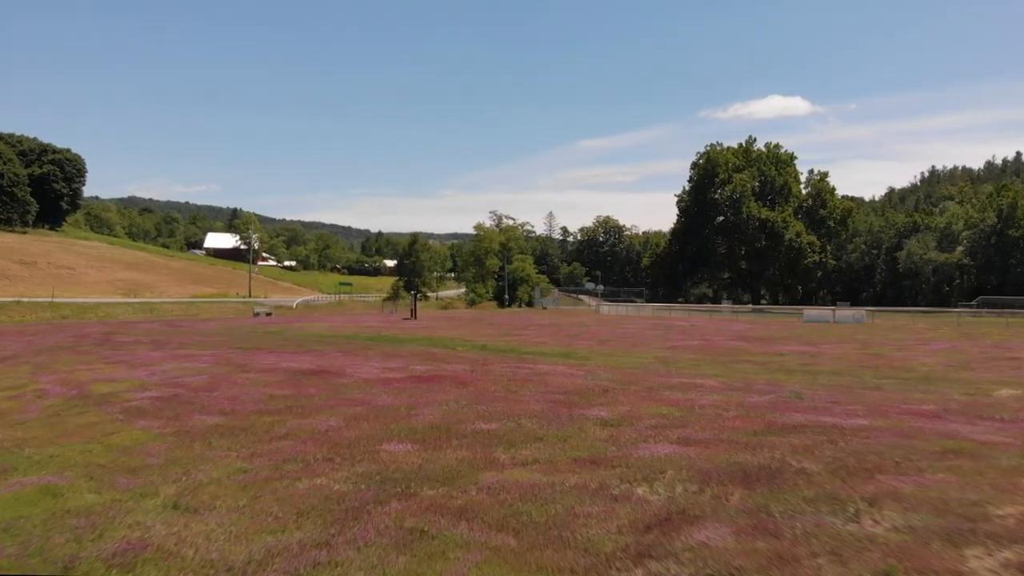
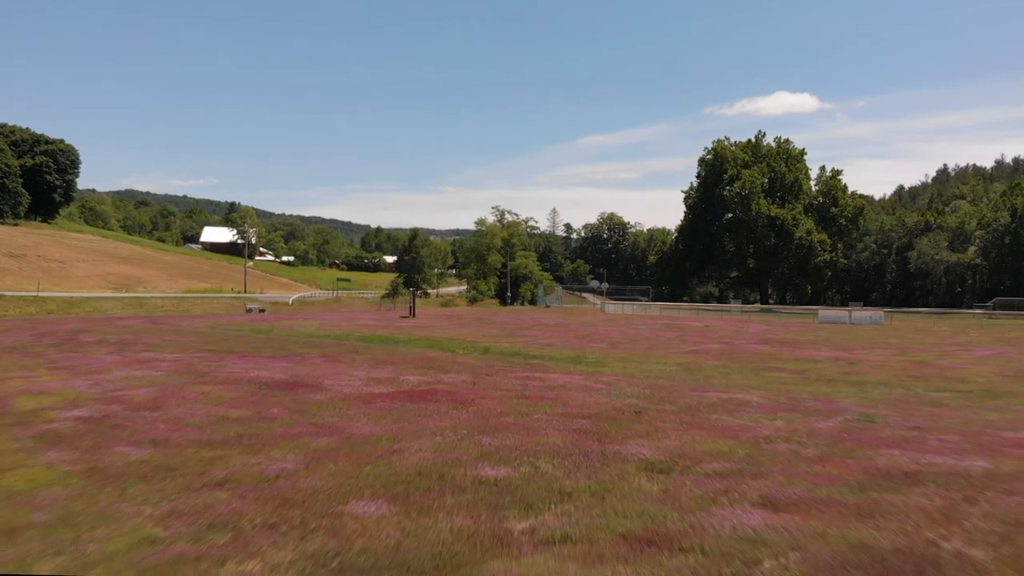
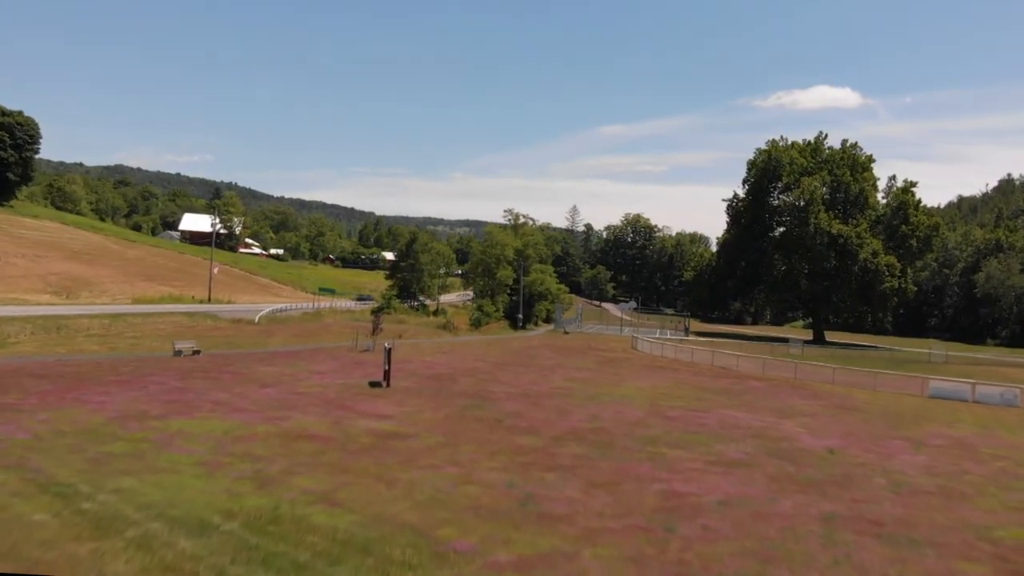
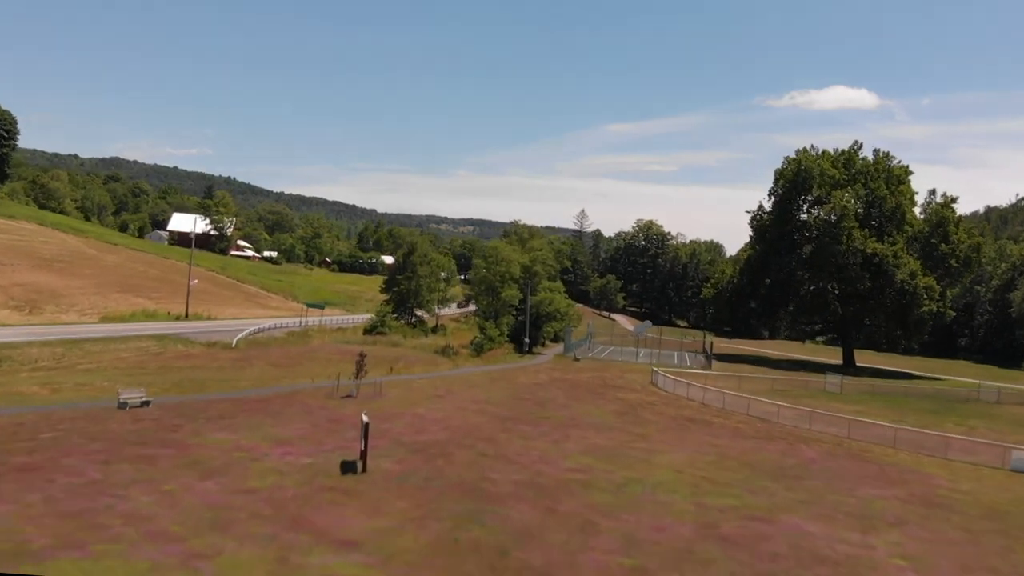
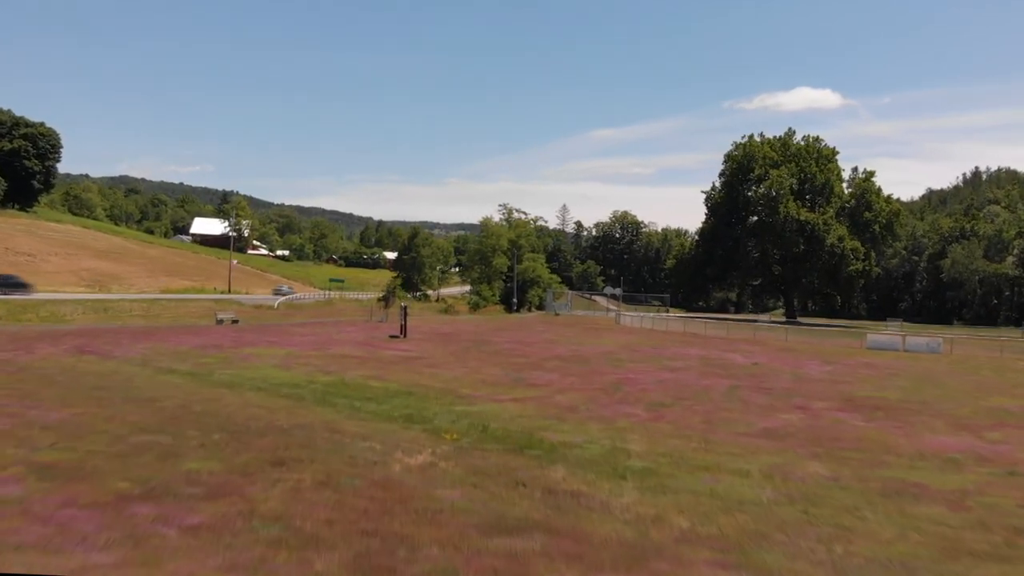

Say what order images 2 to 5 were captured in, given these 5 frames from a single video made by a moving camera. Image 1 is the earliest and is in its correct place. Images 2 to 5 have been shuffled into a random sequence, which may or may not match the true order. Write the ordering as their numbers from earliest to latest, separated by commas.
2, 5, 3, 4
